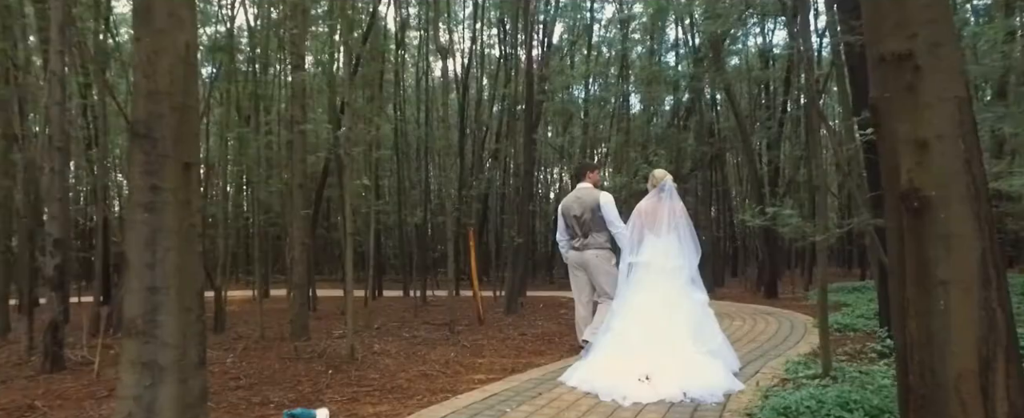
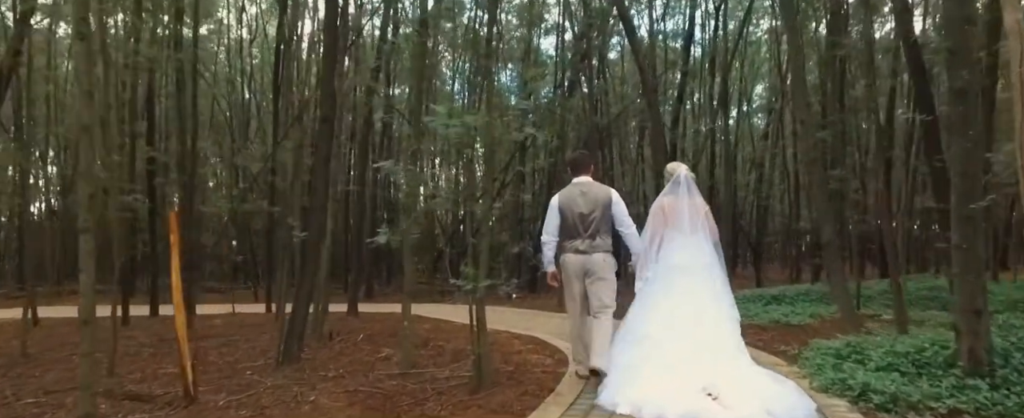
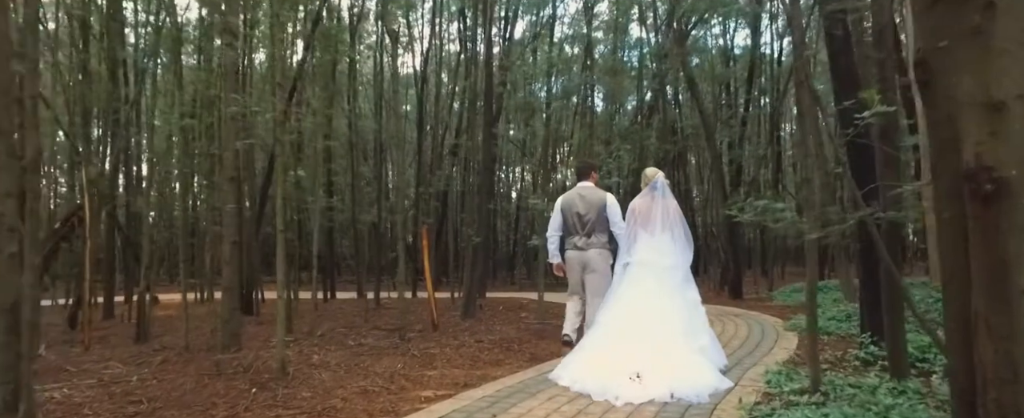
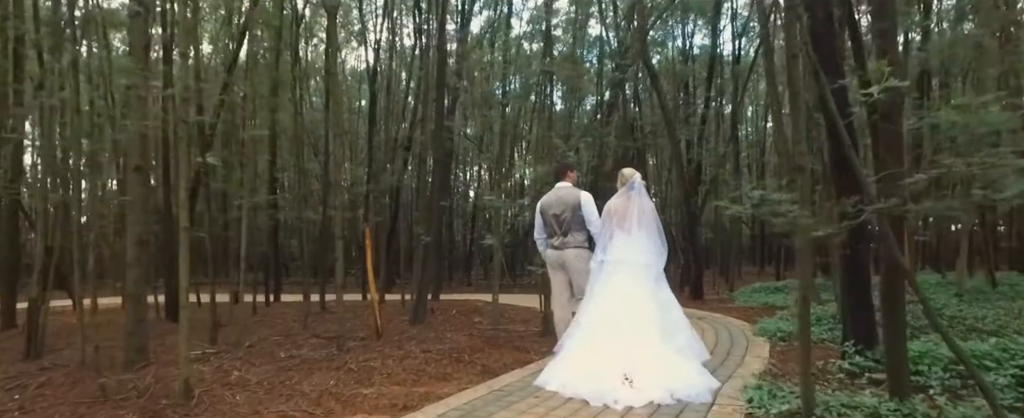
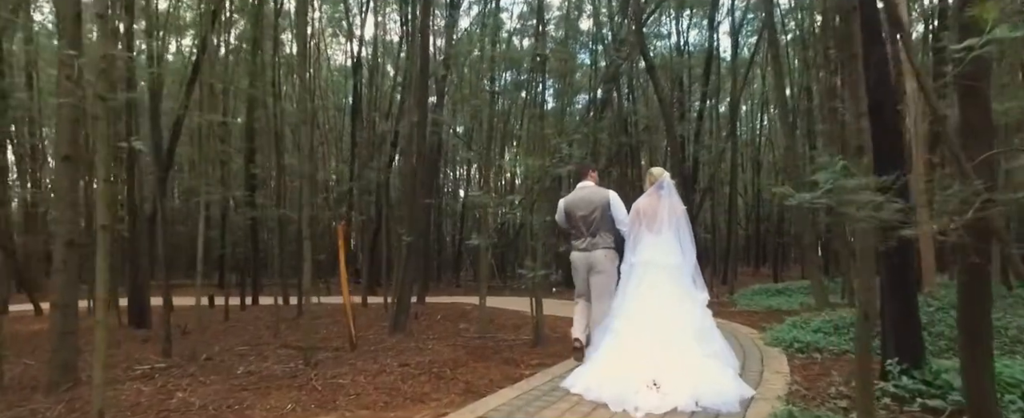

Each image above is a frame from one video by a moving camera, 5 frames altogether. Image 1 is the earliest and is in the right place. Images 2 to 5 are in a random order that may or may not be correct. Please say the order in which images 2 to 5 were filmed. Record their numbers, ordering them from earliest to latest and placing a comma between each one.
3, 4, 5, 2
